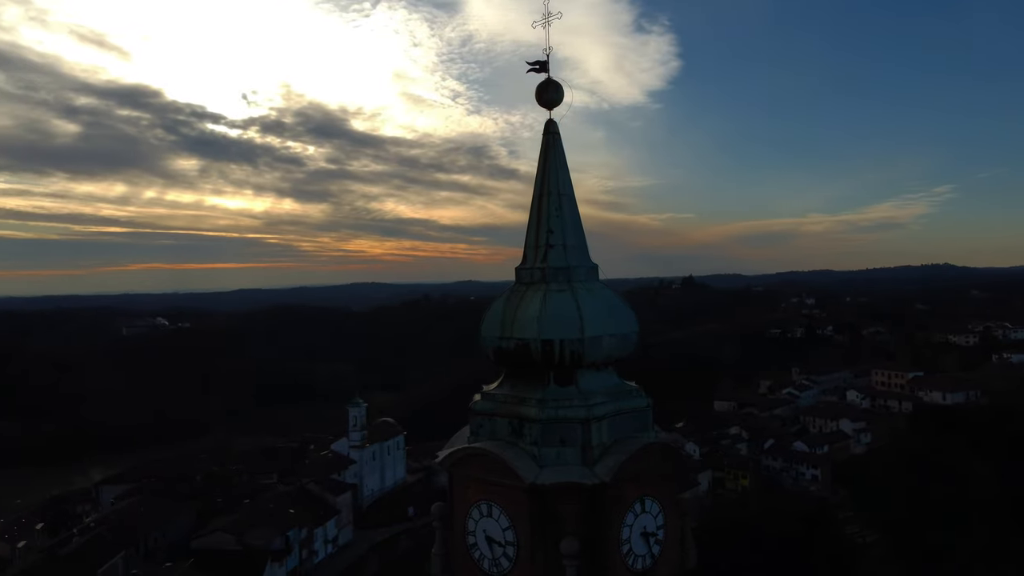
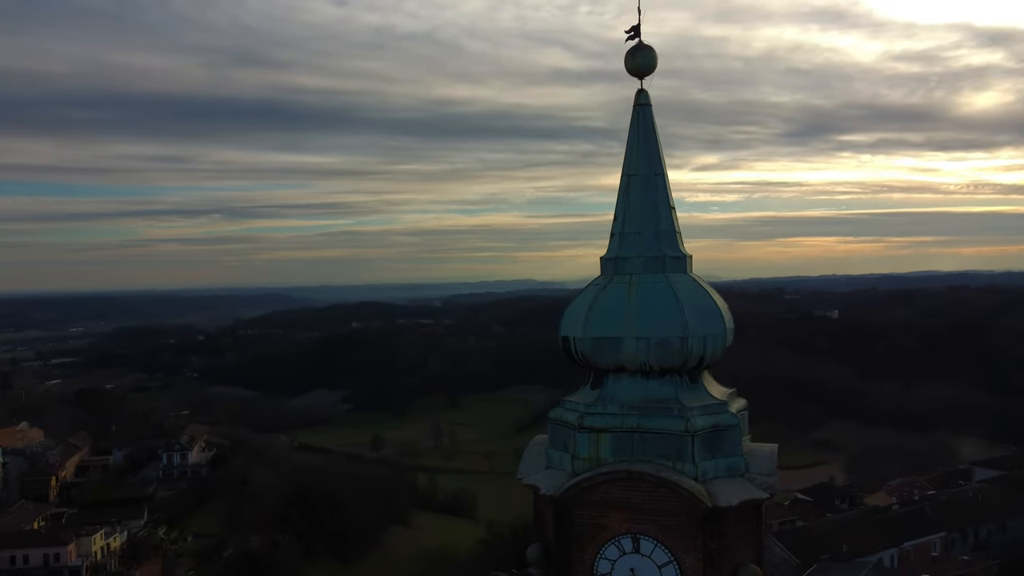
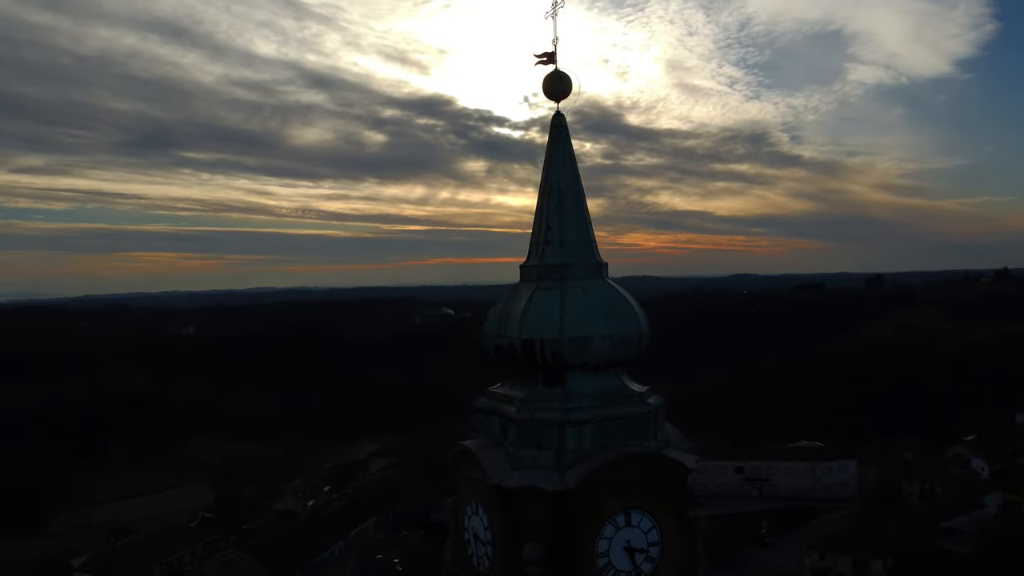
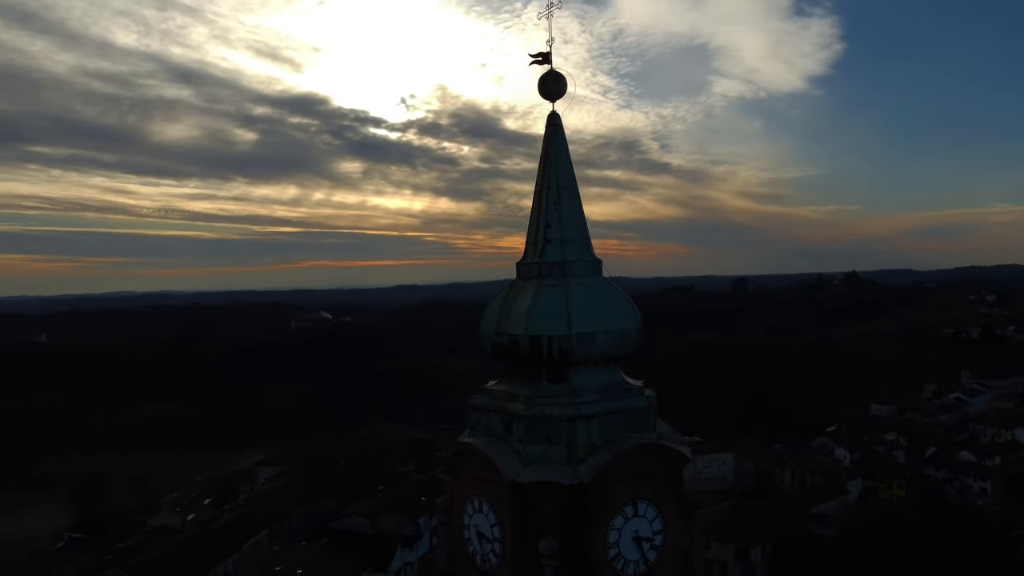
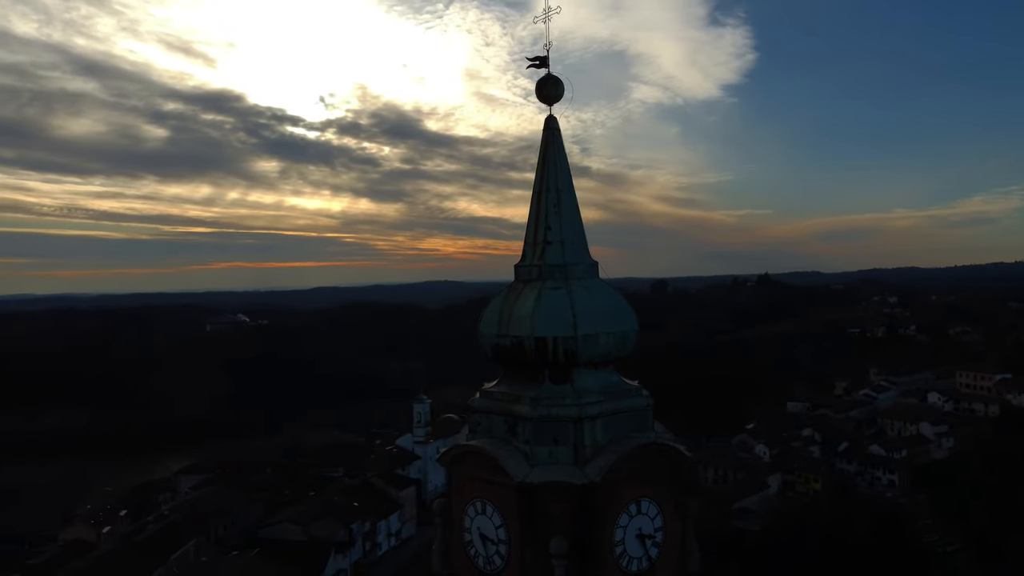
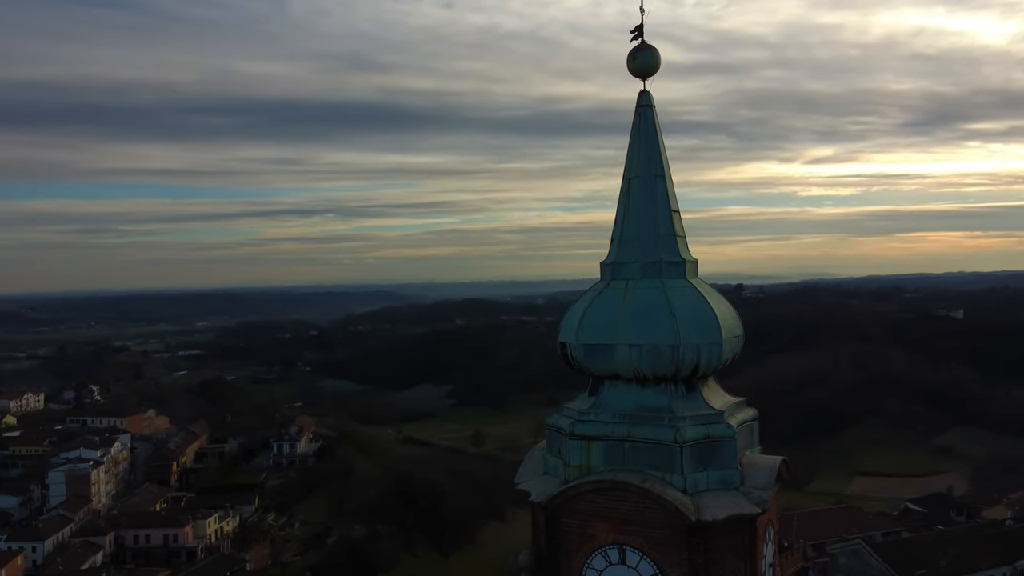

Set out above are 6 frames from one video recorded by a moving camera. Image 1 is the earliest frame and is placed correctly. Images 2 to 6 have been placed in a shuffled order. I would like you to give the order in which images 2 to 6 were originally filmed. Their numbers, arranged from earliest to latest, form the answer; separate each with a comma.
5, 4, 3, 2, 6
